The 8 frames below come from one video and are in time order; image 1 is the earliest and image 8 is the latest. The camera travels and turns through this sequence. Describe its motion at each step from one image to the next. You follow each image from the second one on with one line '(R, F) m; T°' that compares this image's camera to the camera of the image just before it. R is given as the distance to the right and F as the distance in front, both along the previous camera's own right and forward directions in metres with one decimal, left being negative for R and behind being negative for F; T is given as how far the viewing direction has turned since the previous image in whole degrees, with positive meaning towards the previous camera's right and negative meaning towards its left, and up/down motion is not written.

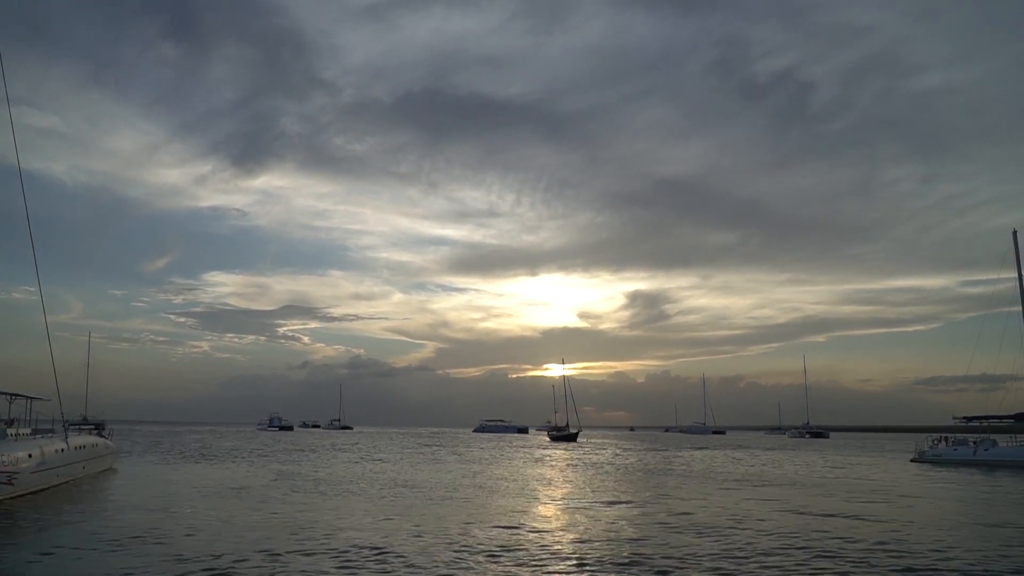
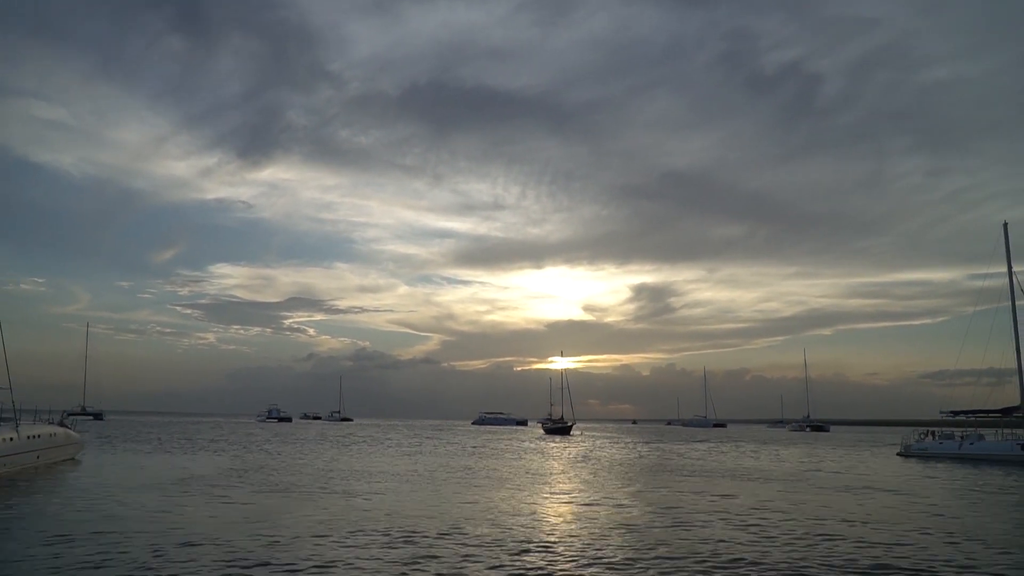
(-14.9, -3.7) m; 0°
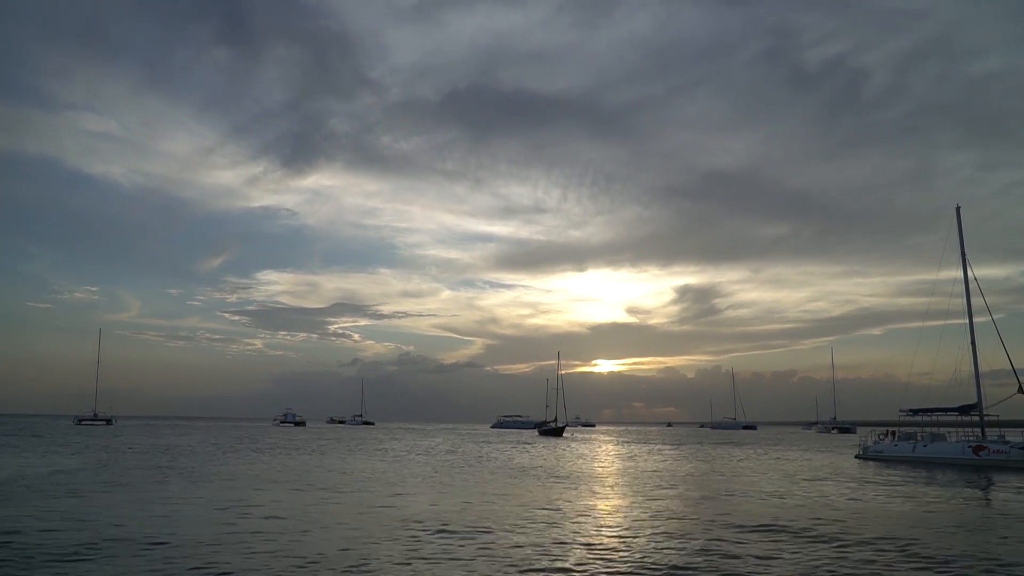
(+6.3, +1.1) m; -3°
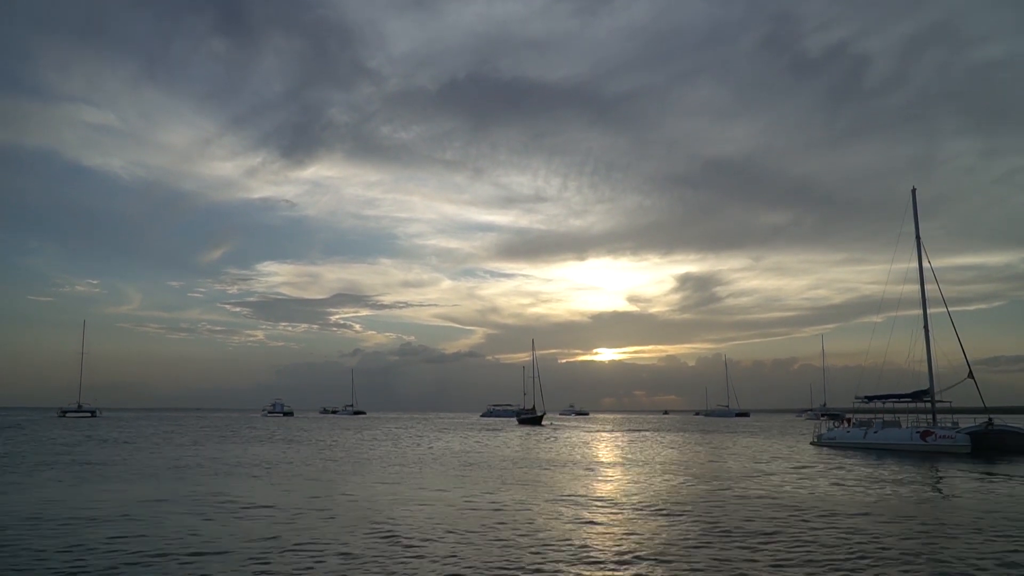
(+2.8, +0.3) m; 0°
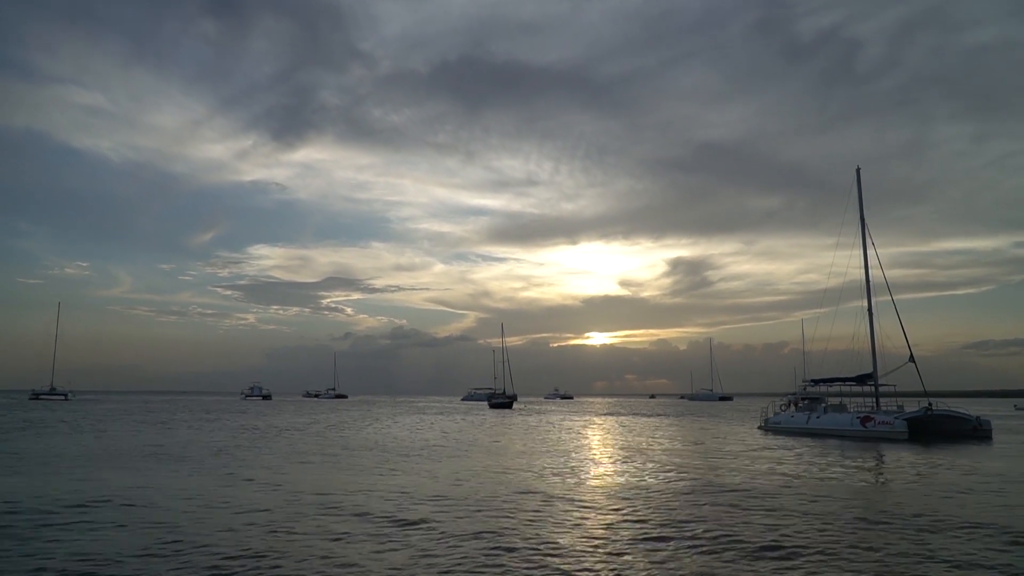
(+2.5, +0.2) m; +1°
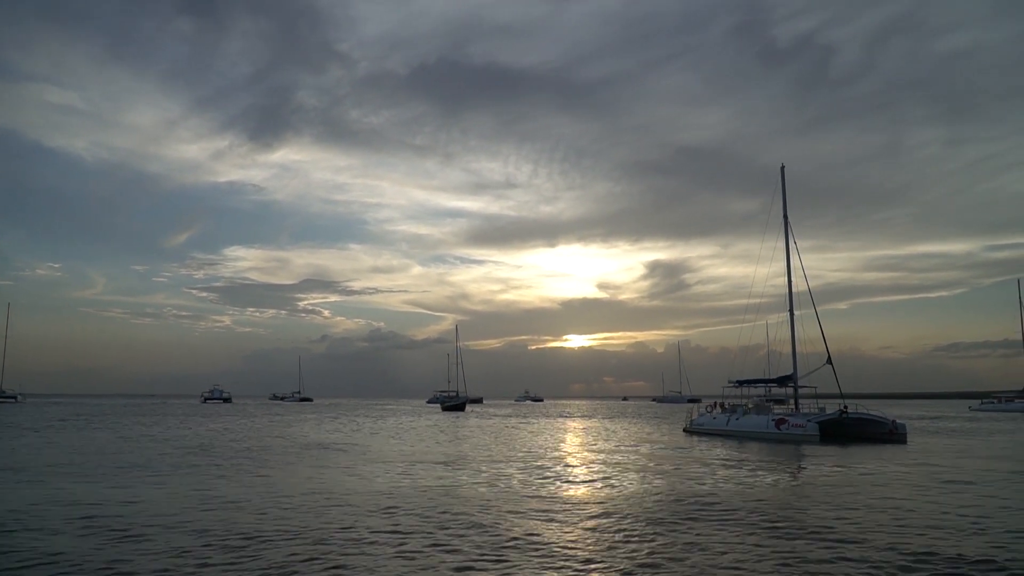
(+3.0, +0.1) m; +2°
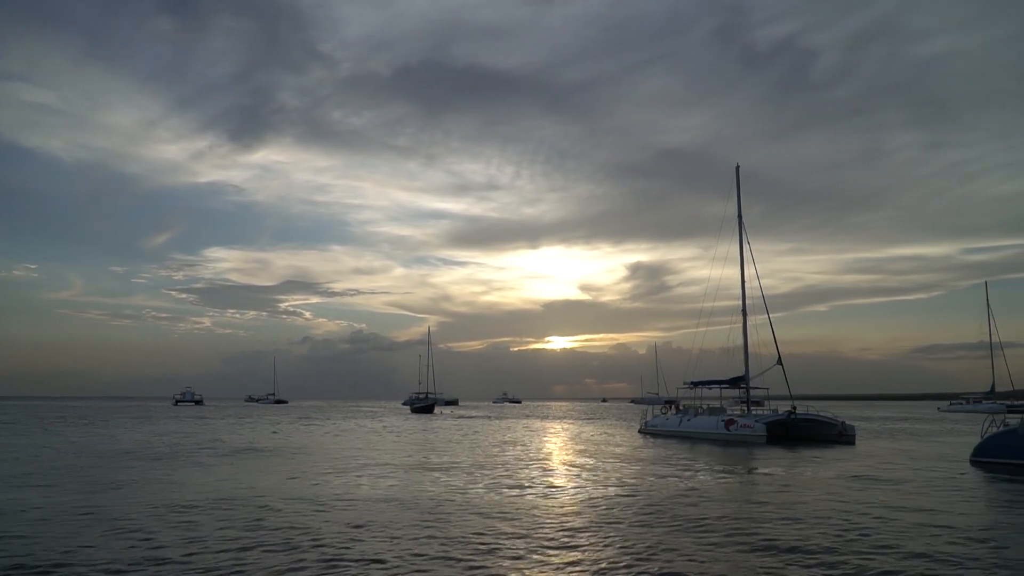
(+1.5, -0.1) m; +1°
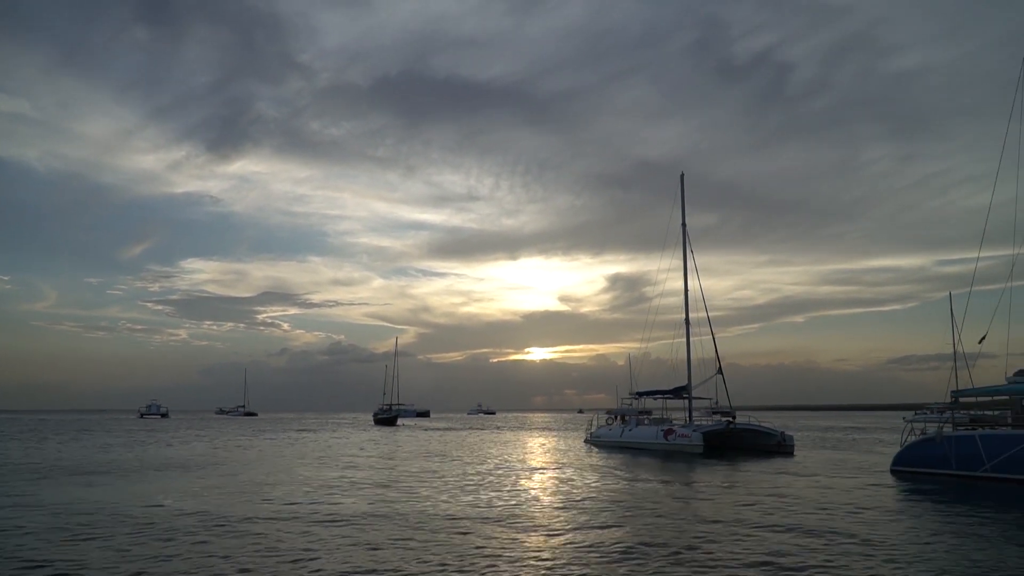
(+1.9, -0.5) m; +2°
